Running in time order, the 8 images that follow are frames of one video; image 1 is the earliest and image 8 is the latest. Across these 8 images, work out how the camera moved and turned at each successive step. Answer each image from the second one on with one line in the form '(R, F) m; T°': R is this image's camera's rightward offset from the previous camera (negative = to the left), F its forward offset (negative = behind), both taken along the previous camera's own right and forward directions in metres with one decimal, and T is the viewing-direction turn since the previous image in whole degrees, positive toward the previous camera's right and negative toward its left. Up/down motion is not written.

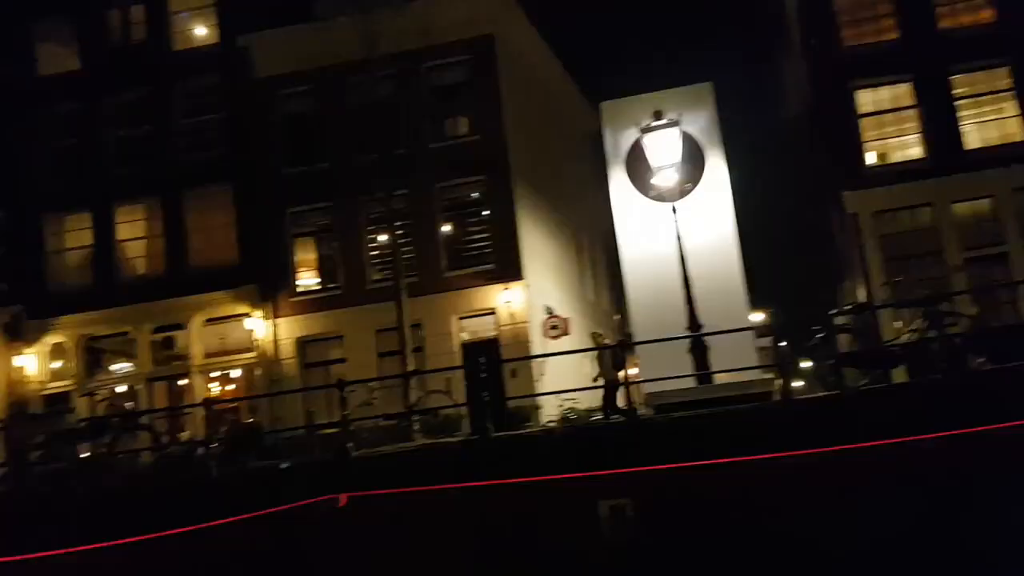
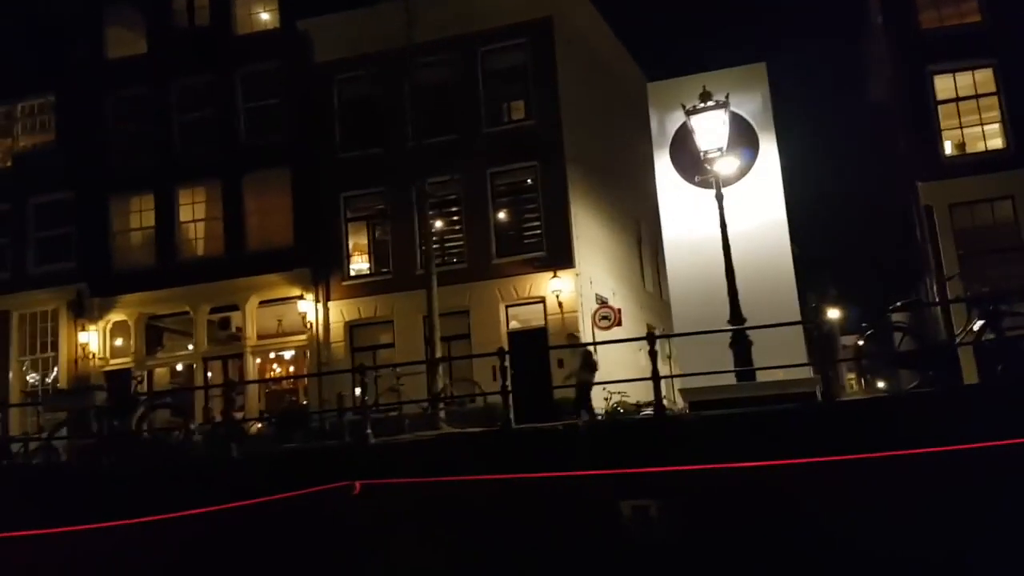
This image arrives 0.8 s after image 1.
(+0.6, +0.4) m; -5°
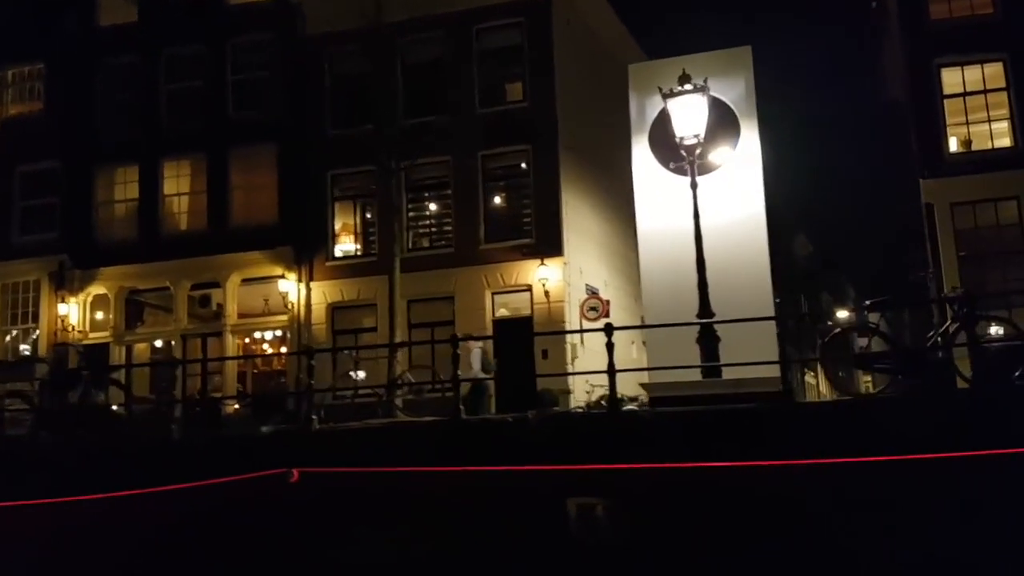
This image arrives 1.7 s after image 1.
(+0.7, +0.5) m; -1°
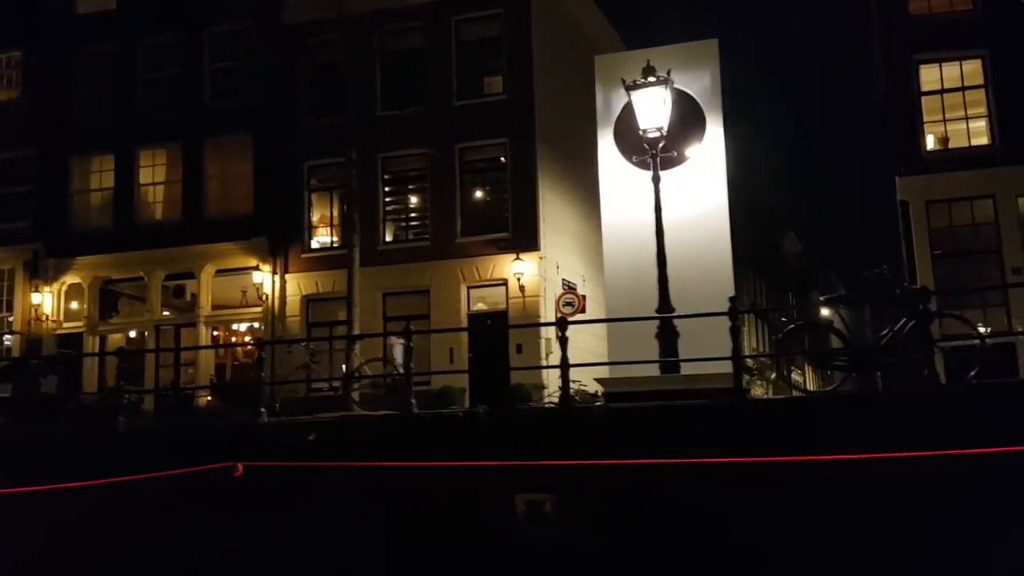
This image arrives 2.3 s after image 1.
(+0.4, +0.1) m; 0°
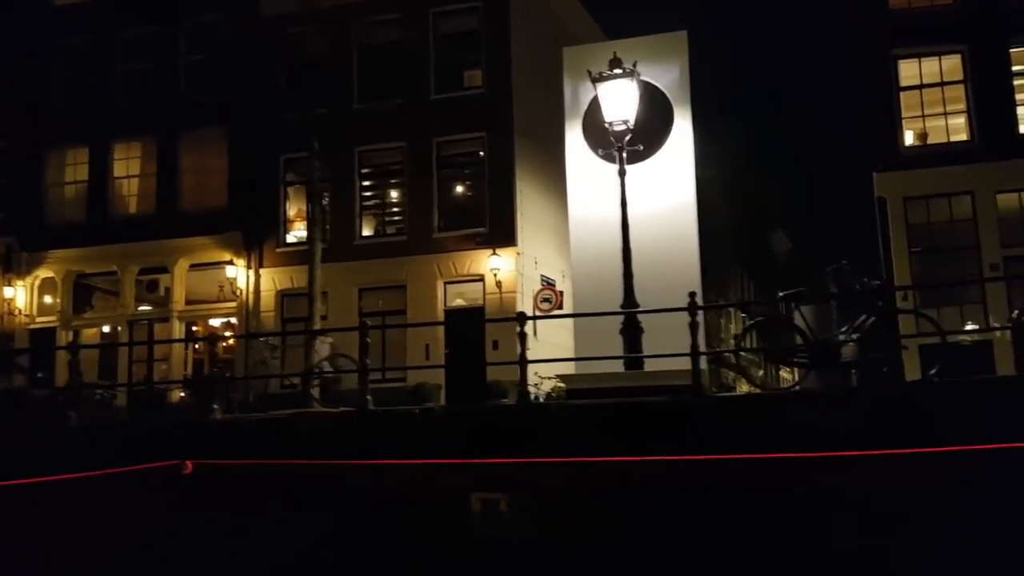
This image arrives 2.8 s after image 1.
(+0.4, +0.2) m; 0°
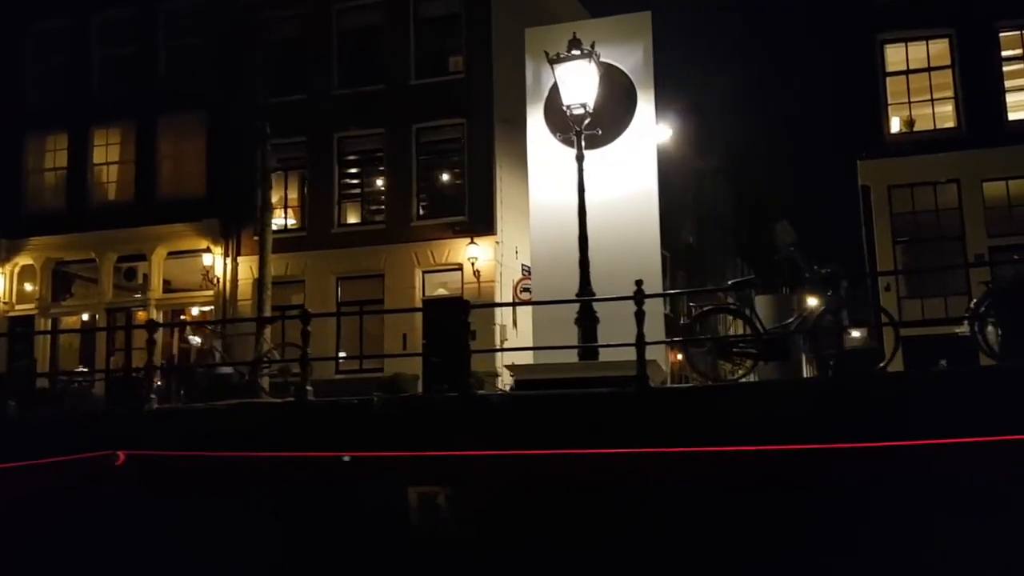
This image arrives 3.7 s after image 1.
(+0.6, +0.3) m; -1°
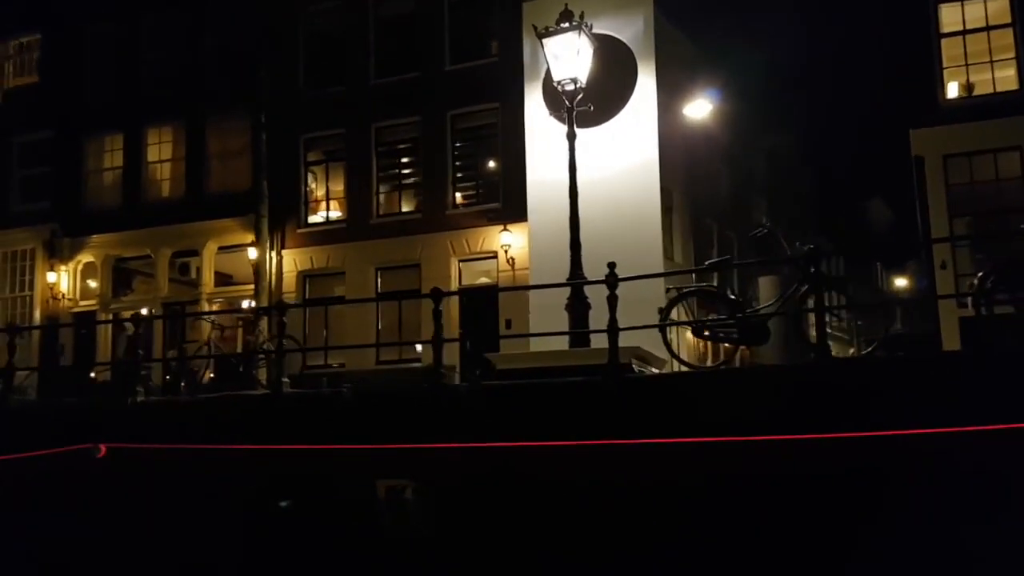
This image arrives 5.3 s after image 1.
(+1.2, +0.4) m; -6°
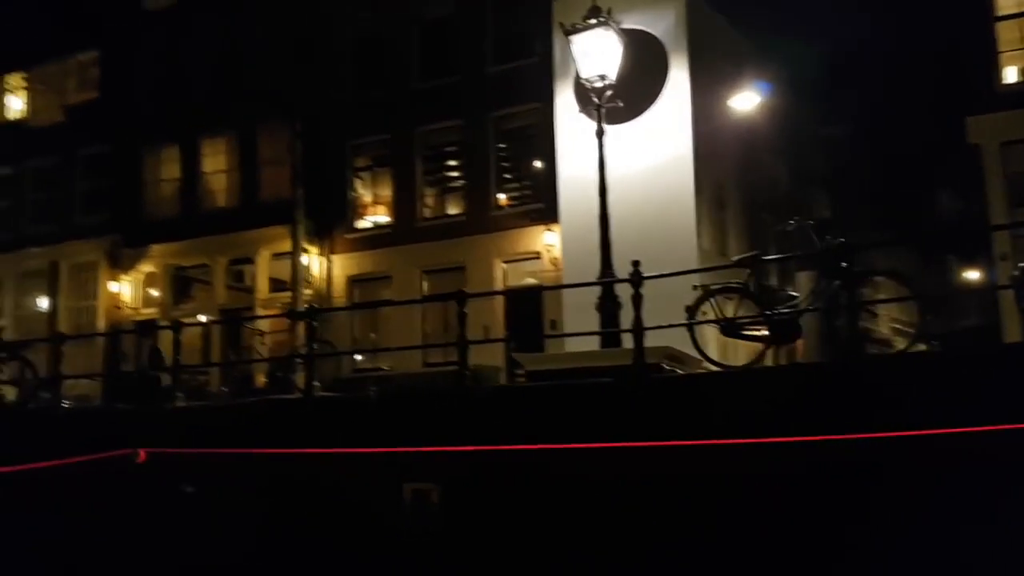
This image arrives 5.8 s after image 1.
(+0.4, +0.1) m; -4°
